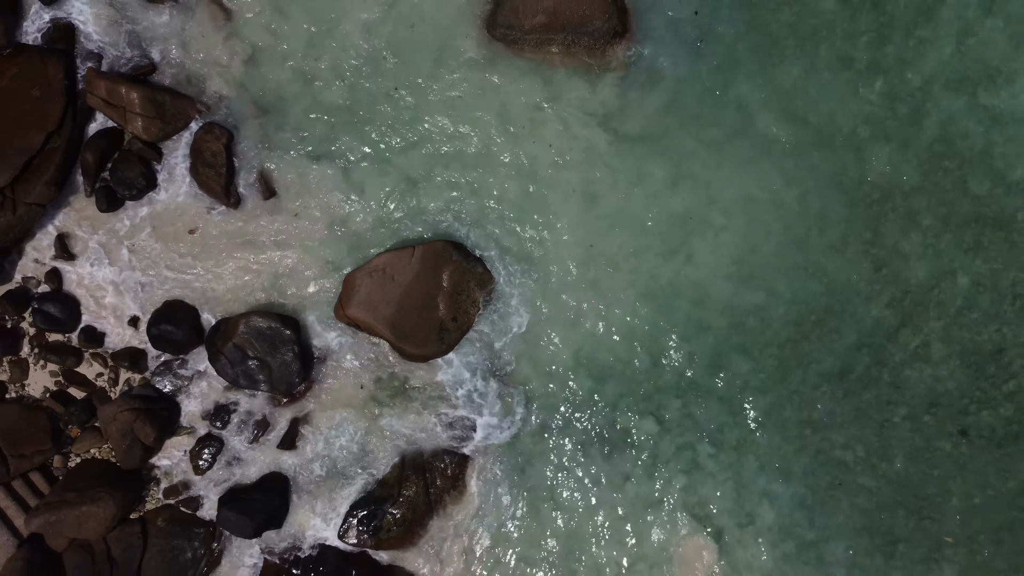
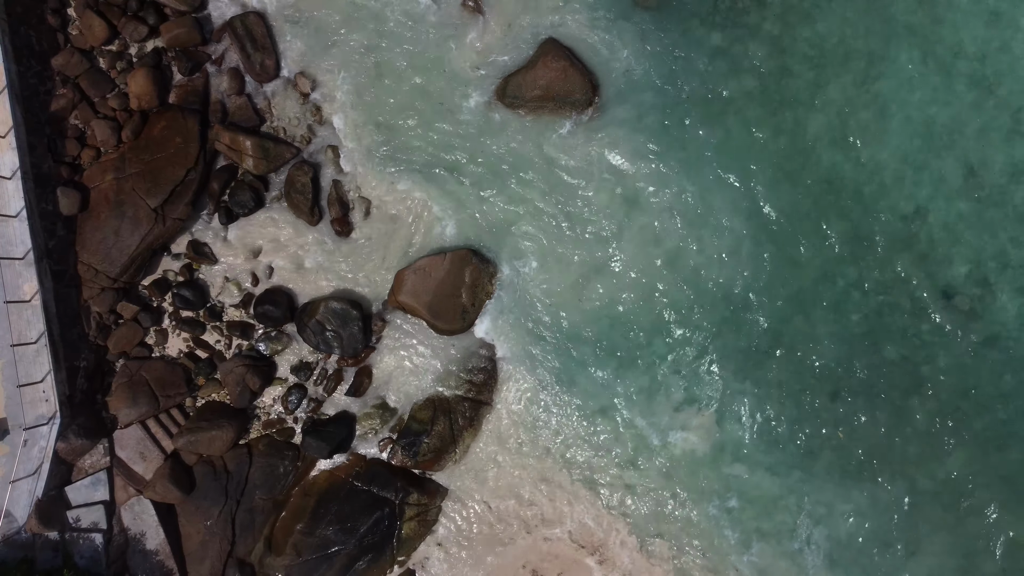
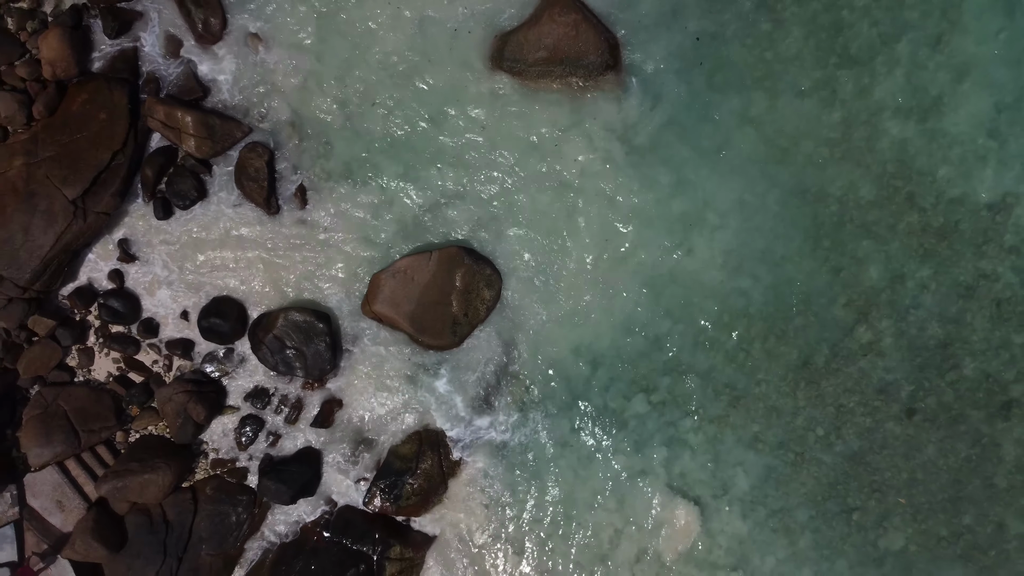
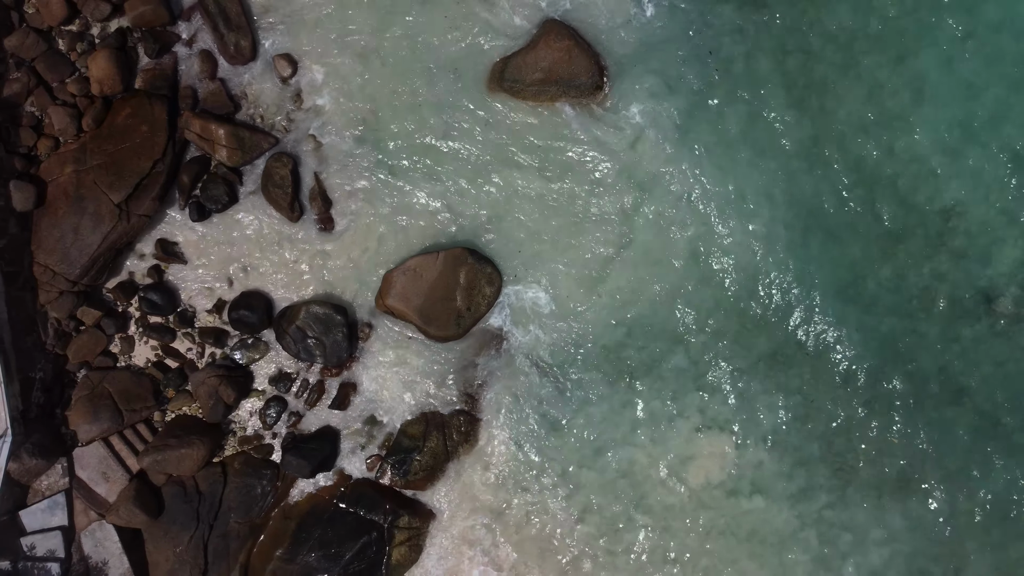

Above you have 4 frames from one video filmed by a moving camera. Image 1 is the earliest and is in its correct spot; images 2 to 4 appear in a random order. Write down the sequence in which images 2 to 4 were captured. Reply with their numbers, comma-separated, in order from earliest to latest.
3, 4, 2
